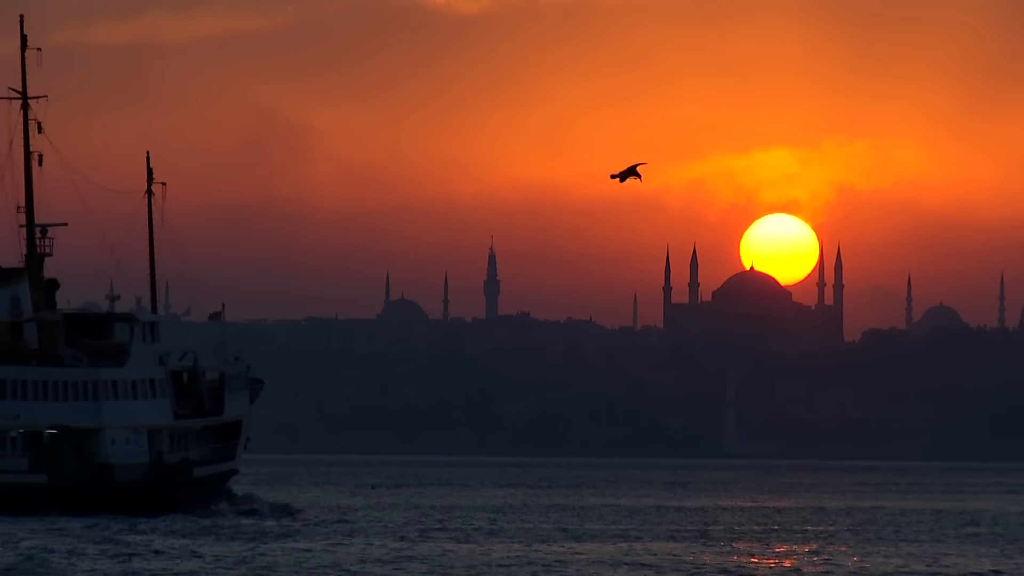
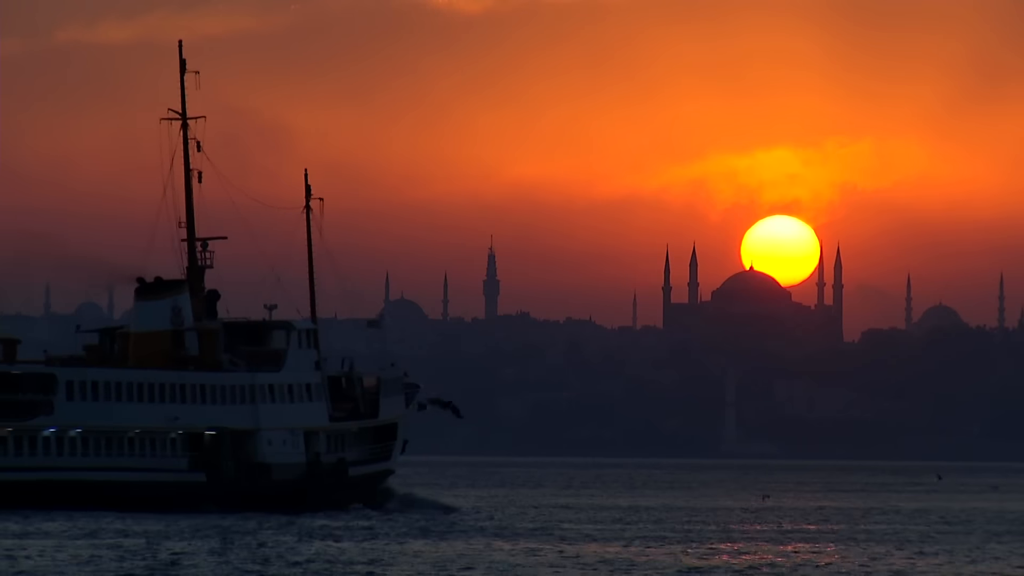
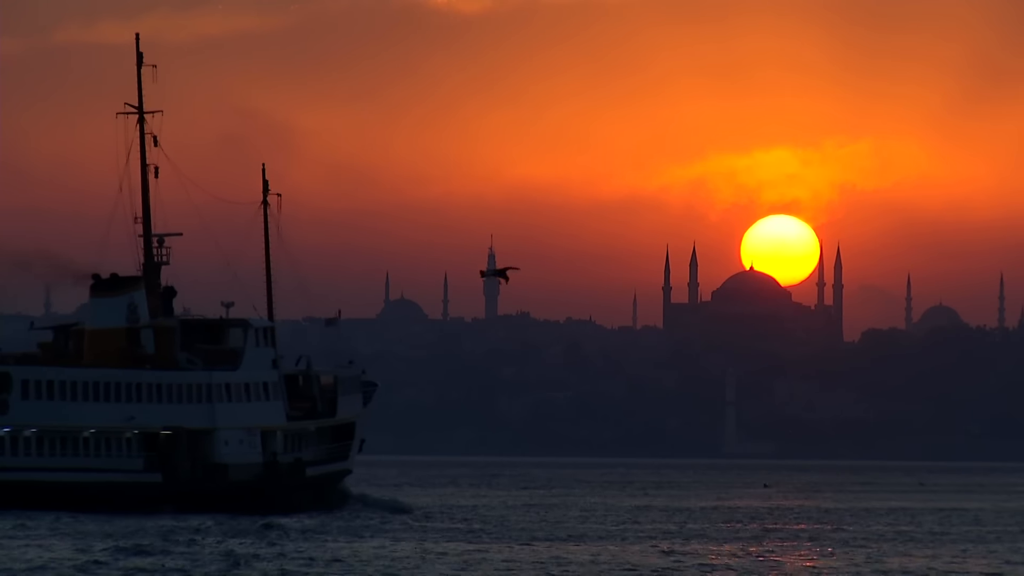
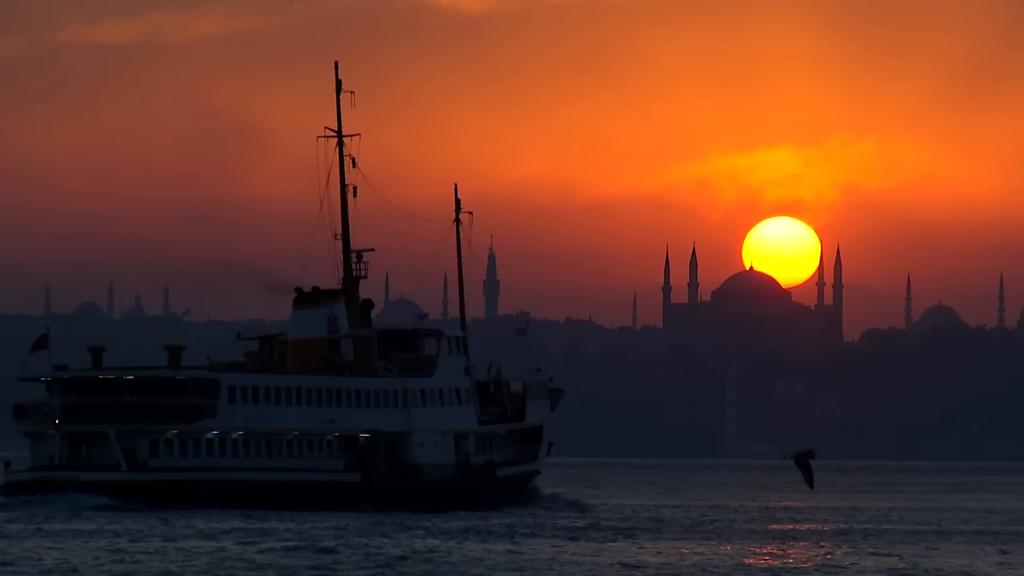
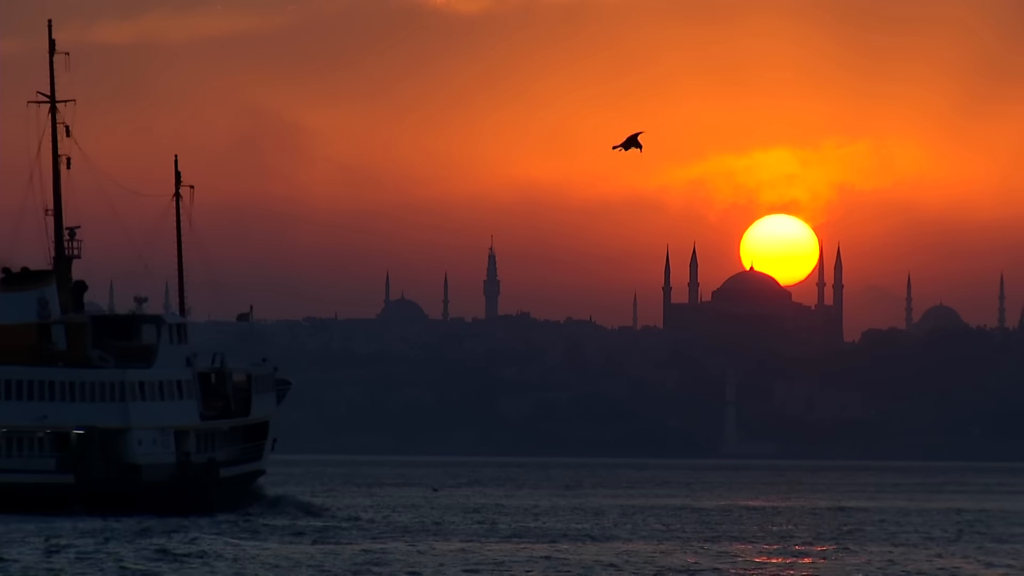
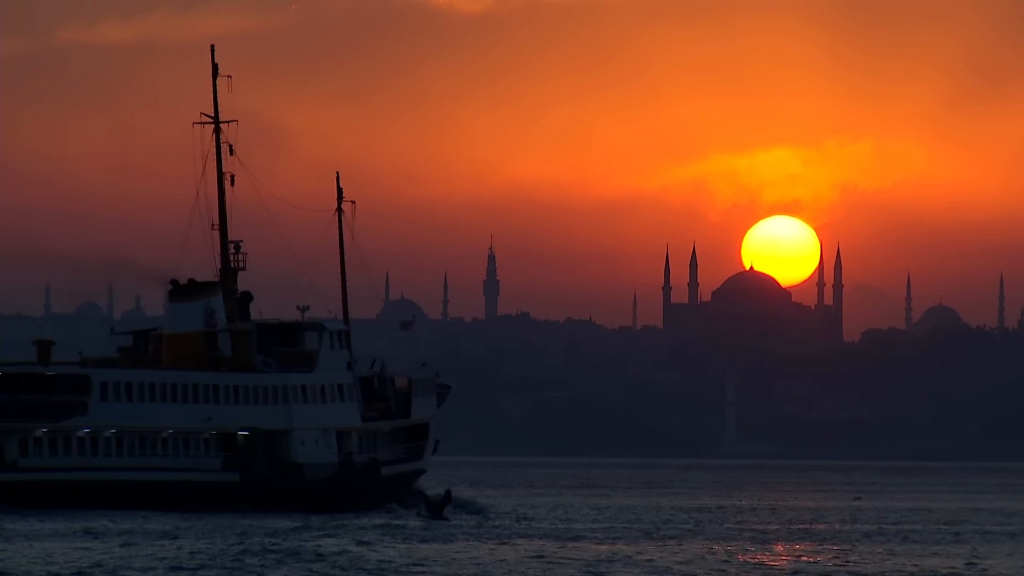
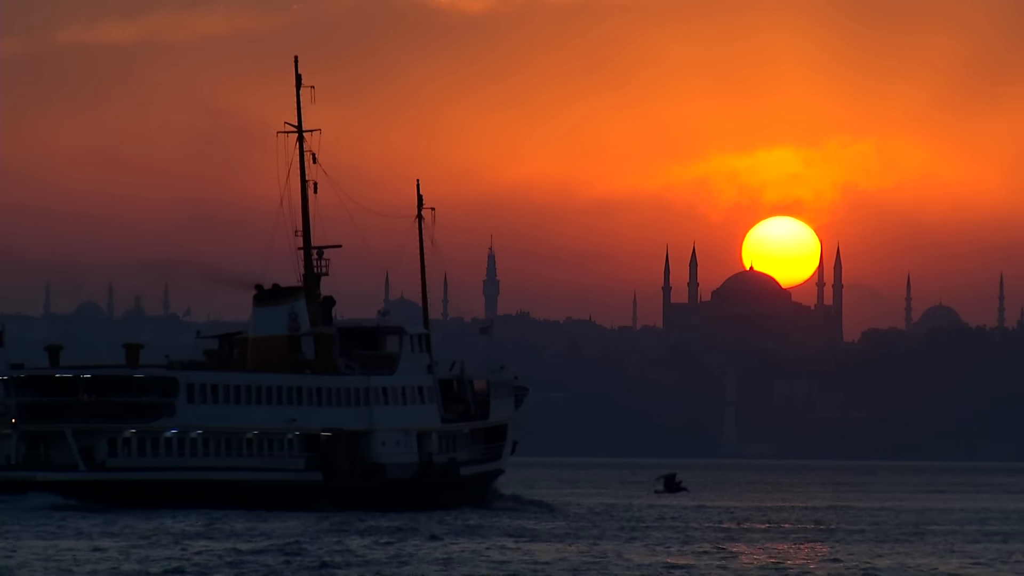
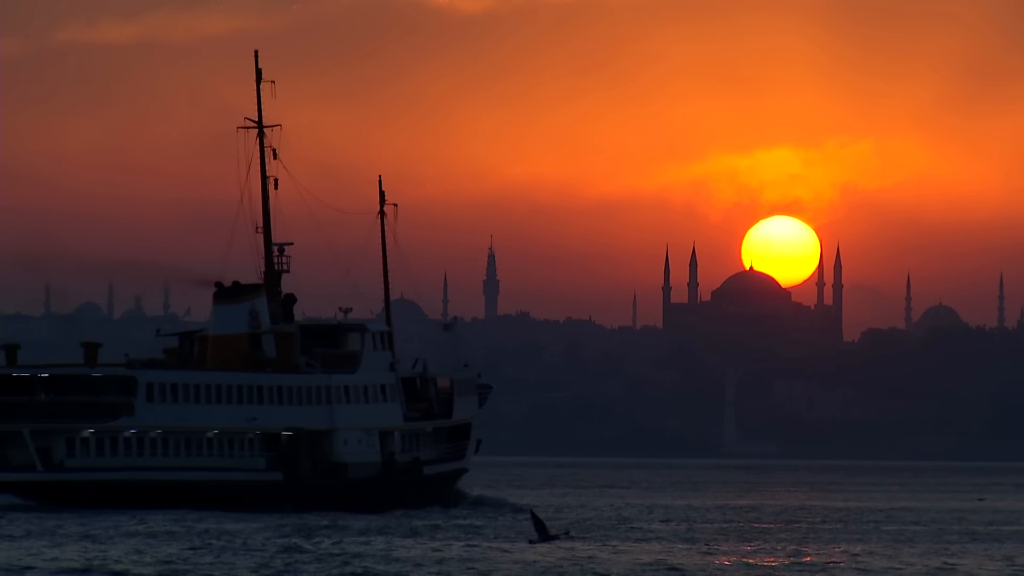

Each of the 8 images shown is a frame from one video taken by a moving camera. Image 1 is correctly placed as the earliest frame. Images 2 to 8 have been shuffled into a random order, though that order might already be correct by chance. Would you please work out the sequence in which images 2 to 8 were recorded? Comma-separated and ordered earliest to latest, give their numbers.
5, 3, 2, 6, 8, 7, 4
